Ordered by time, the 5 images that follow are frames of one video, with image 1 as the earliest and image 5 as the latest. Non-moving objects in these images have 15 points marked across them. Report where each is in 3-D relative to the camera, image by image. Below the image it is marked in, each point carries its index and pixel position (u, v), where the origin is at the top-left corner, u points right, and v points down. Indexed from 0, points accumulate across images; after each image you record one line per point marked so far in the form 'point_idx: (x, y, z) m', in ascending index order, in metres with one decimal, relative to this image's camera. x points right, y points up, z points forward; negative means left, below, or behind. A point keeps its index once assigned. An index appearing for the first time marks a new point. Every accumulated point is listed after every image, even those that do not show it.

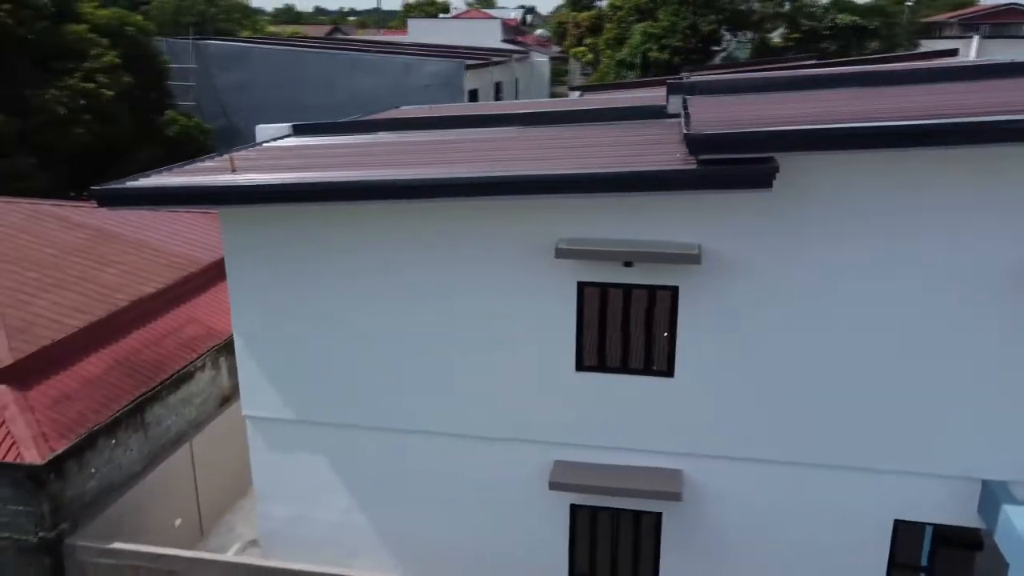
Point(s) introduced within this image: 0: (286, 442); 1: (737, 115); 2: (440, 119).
0: (-2.7, -1.8, +8.9) m
1: (+2.3, +1.8, +7.8) m
2: (-1.0, +2.5, +10.9) m
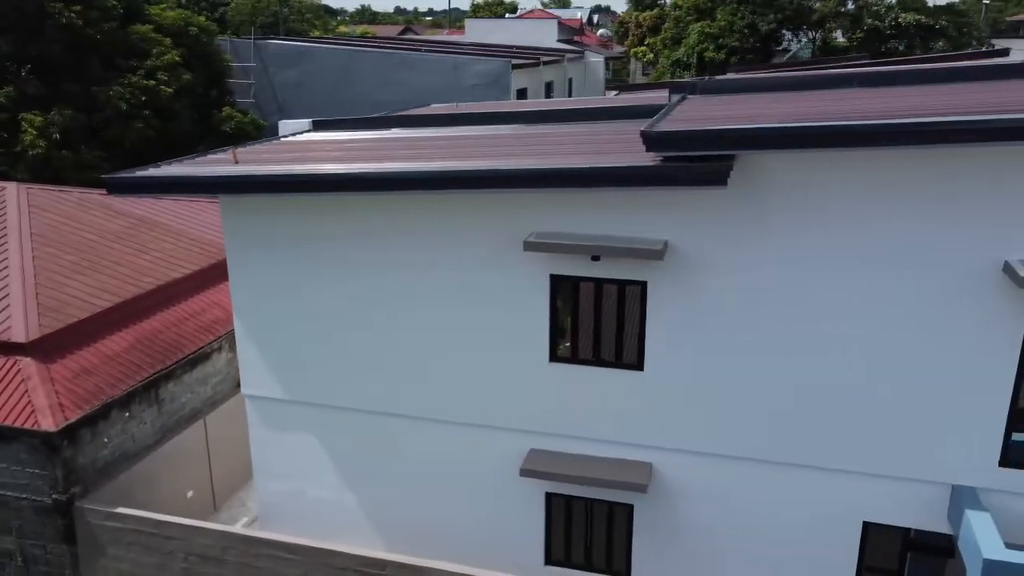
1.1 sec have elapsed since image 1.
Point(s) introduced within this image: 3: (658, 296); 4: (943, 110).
0: (-2.9, -1.7, +9.3) m
1: (+2.1, +1.9, +7.8) m
2: (-1.0, +2.6, +11.2) m
3: (+1.5, -0.1, +7.7) m
4: (+3.9, +1.6, +6.8) m
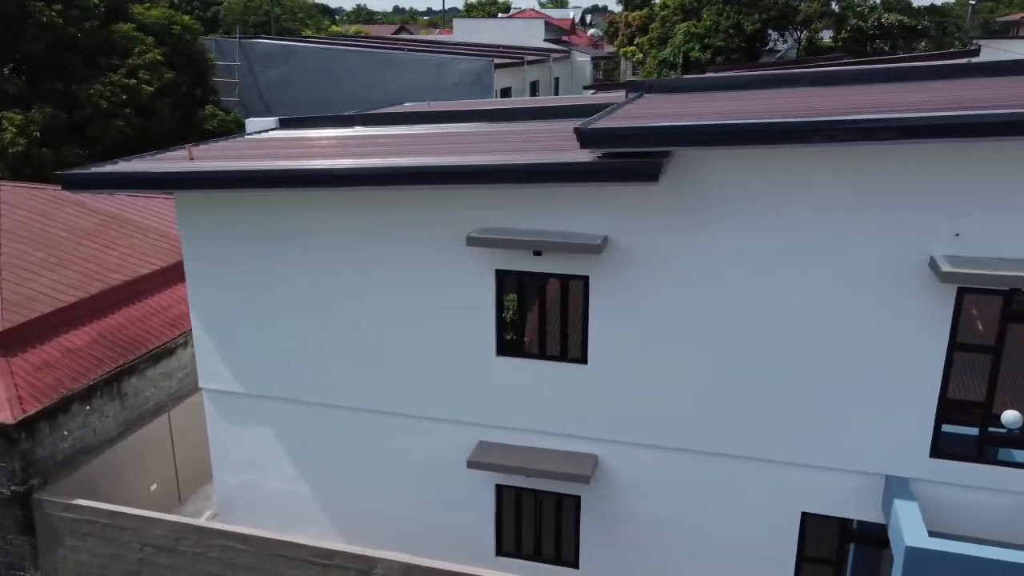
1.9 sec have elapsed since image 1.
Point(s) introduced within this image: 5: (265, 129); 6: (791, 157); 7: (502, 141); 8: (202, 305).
0: (-3.5, -1.6, +9.5) m
1: (+1.5, +1.9, +8.0) m
2: (-1.5, +2.6, +11.3) m
3: (+0.9, 0.0, +7.8) m
4: (+3.4, +1.7, +7.0) m
5: (-4.1, +2.6, +12.3) m
6: (+2.6, +1.2, +7.0) m
7: (-0.1, +1.7, +8.7) m
8: (-3.8, -0.2, +9.2) m
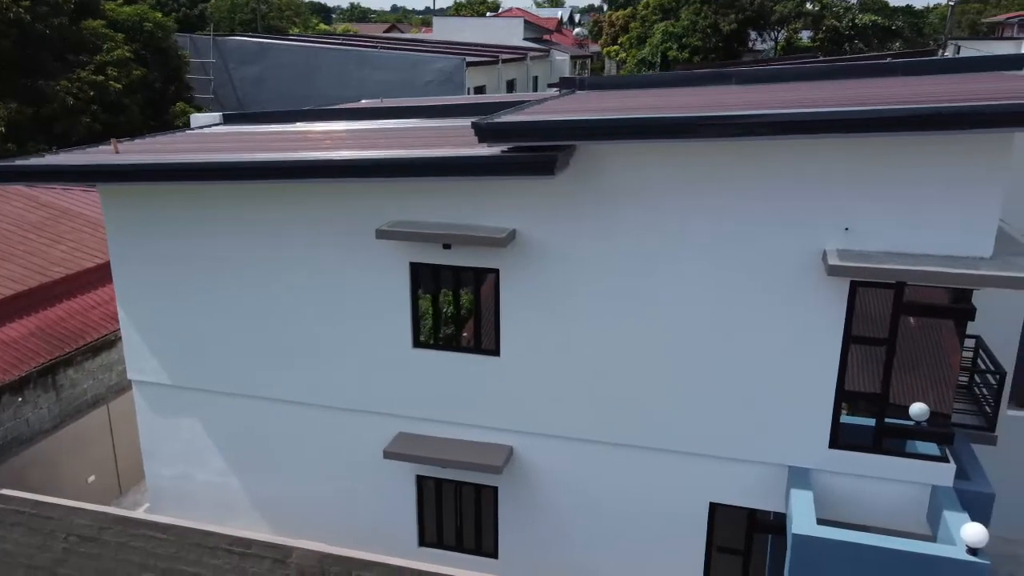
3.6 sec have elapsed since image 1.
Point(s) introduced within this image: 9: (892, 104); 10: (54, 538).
0: (-4.4, -1.5, +9.6) m
1: (+0.6, +2.0, +8.1) m
2: (-2.5, +2.7, +11.4) m
3: (0.0, +0.1, +7.9) m
4: (+2.4, +1.8, +7.1) m
5: (-5.0, +2.7, +12.4) m
6: (+1.7, +1.3, +7.1) m
7: (-1.1, +1.8, +8.8) m
8: (-4.8, -0.1, +9.2) m
9: (+3.3, +1.6, +6.5) m
10: (-5.6, -3.1, +9.1) m
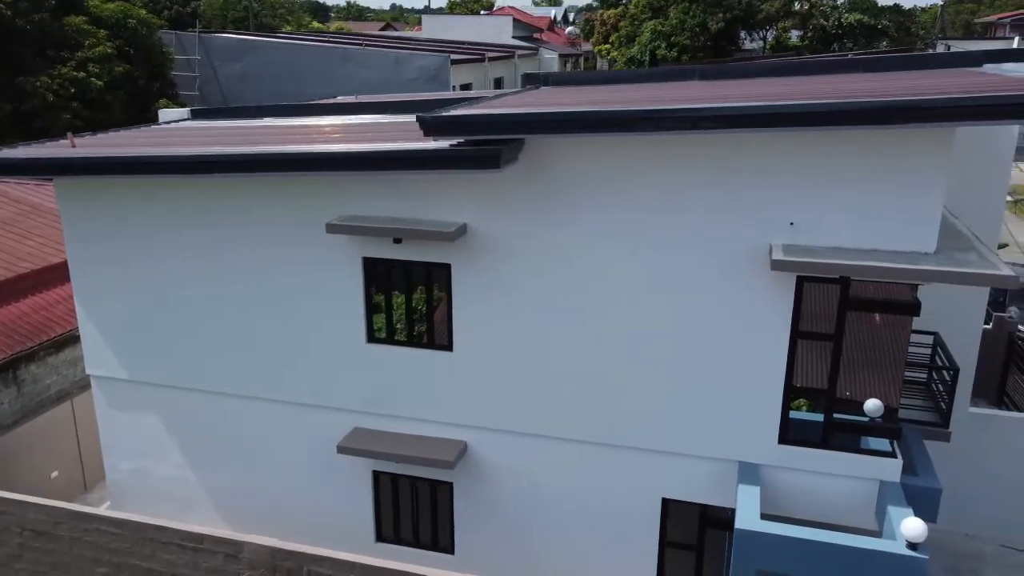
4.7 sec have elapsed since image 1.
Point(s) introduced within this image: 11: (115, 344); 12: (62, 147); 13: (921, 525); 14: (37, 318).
0: (-4.9, -1.4, +9.5) m
1: (+0.1, +2.0, +8.1) m
2: (-3.0, +2.8, +11.4) m
3: (-0.5, +0.1, +7.9) m
4: (+1.9, +1.8, +7.1) m
5: (-5.5, +2.8, +12.3) m
6: (+1.2, +1.4, +7.1) m
7: (-1.6, +1.9, +8.8) m
8: (-5.3, -0.1, +9.2) m
9: (+2.8, +1.7, +6.5) m
10: (-6.1, -3.0, +9.0) m
11: (-5.0, -0.7, +9.3) m
12: (-5.5, +1.7, +9.1) m
13: (+3.4, -2.0, +6.3) m
14: (-7.2, -0.5, +11.3) m
